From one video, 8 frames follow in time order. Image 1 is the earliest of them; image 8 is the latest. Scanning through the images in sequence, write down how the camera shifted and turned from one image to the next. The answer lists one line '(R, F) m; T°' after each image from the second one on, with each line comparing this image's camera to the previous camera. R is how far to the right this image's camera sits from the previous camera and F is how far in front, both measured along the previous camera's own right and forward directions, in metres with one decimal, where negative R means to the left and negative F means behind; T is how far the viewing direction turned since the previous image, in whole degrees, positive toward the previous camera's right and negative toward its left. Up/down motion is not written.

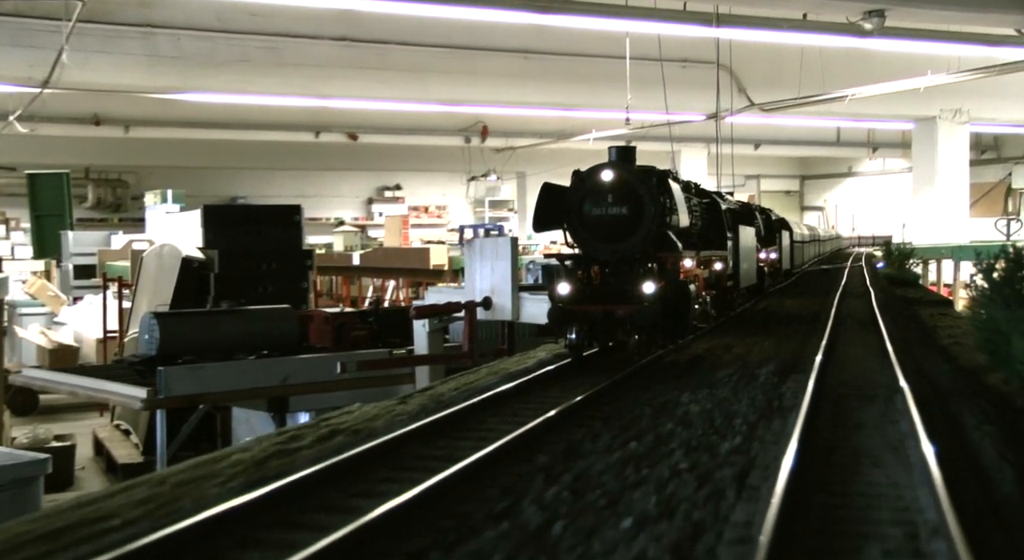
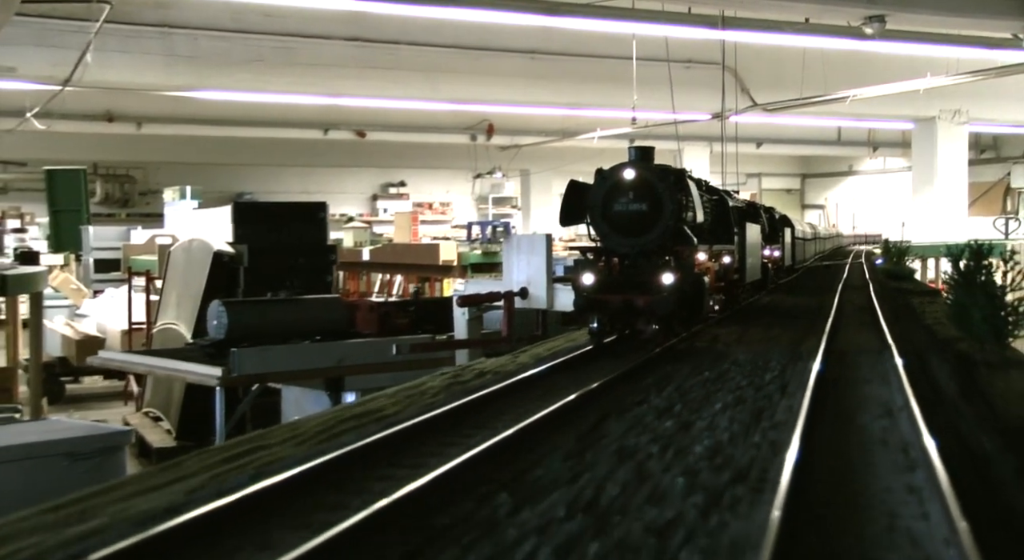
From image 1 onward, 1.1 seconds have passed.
(-0.1, -0.4) m; 0°
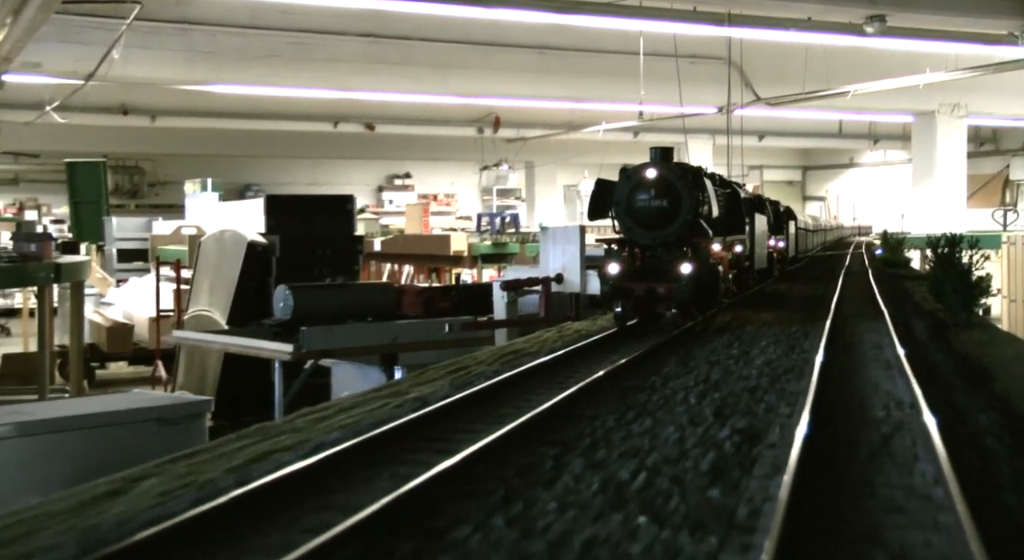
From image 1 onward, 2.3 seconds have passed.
(-0.2, -0.5) m; 0°
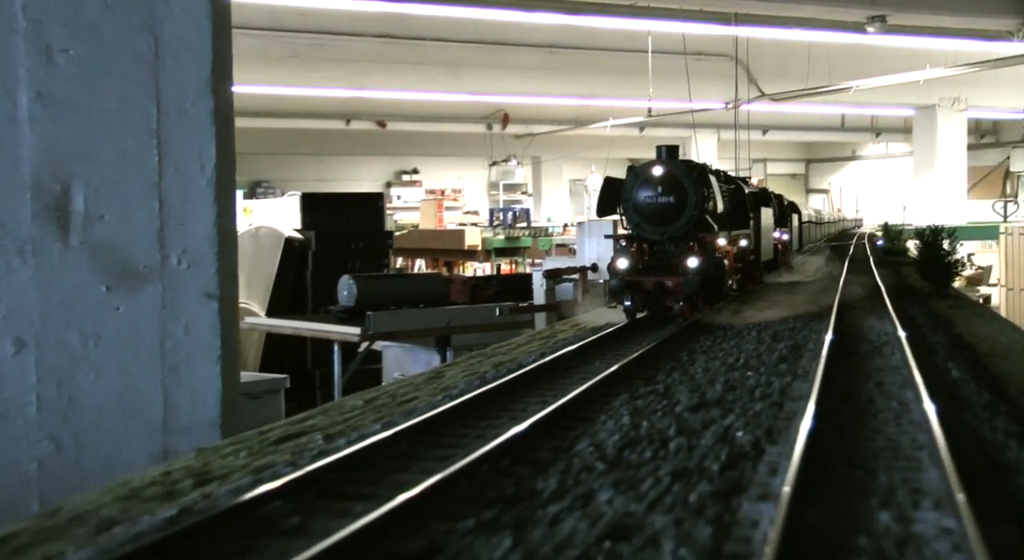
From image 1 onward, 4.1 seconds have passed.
(-0.2, -0.5) m; 0°
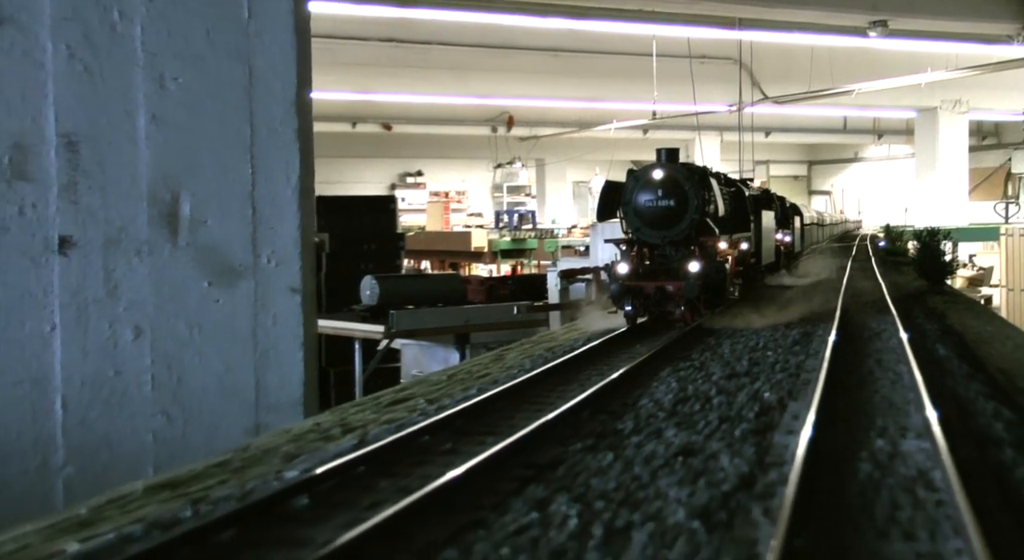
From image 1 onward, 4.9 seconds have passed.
(-0.1, -0.2) m; 0°
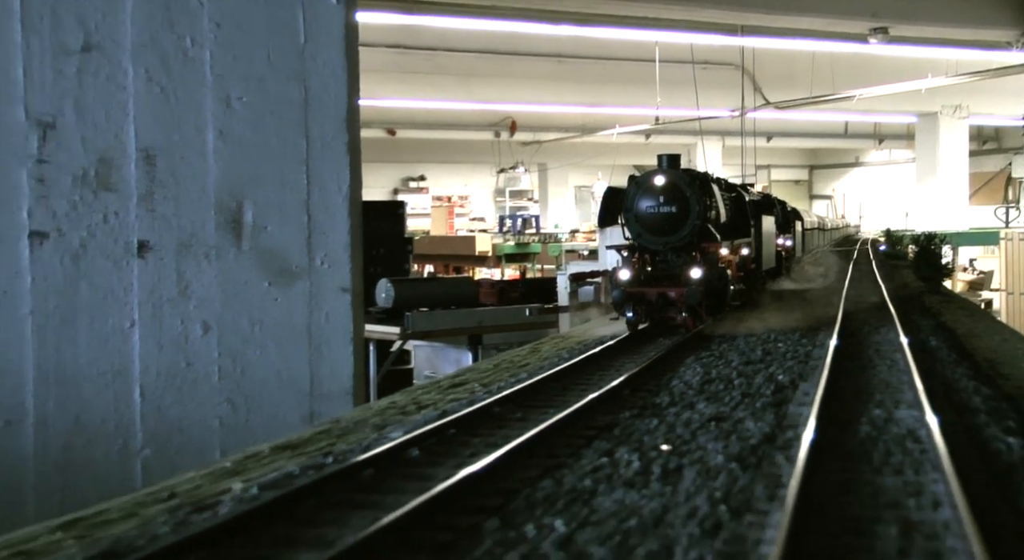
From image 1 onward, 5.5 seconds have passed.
(-0.1, -0.2) m; 0°
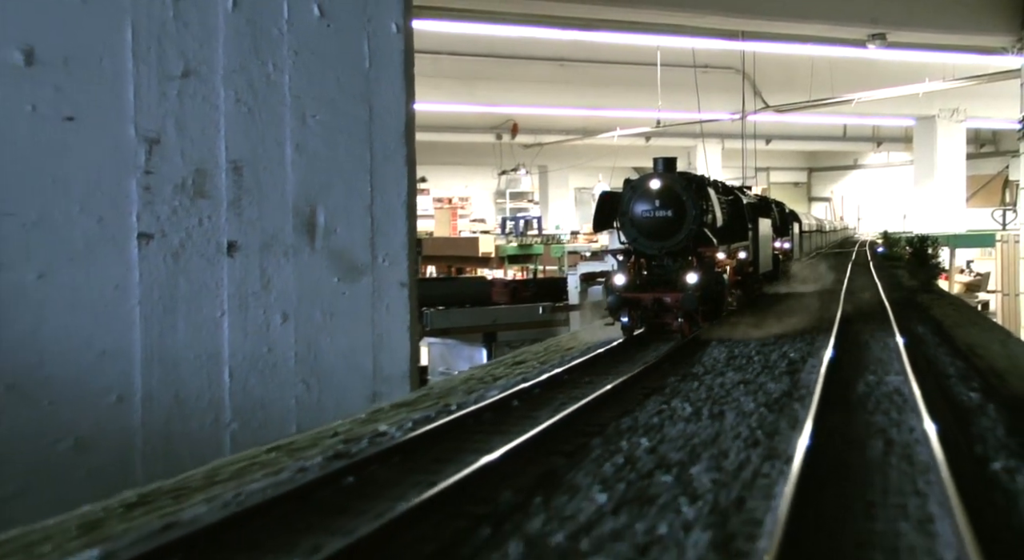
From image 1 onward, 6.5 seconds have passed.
(-0.1, -0.2) m; 0°
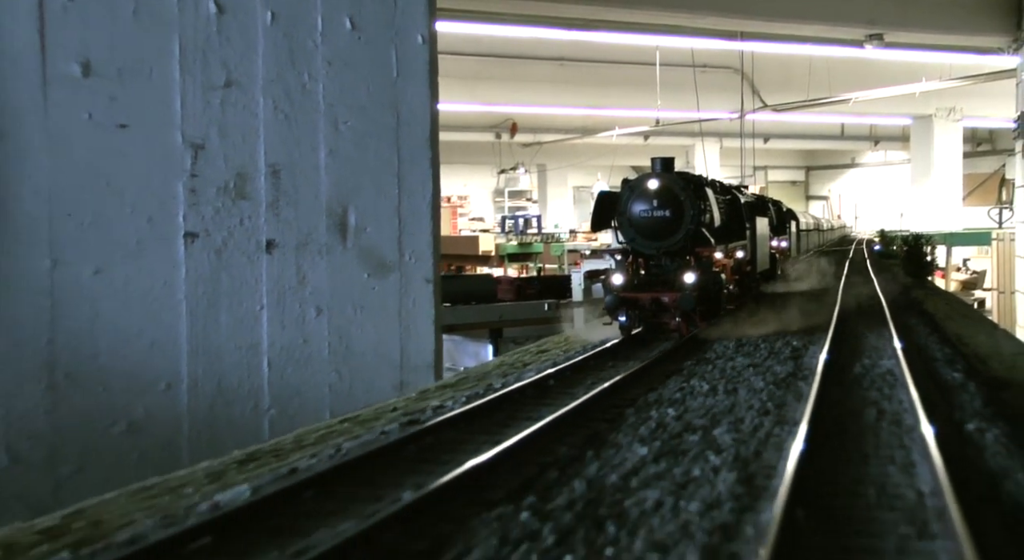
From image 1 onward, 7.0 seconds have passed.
(0.0, -0.1) m; 0°
